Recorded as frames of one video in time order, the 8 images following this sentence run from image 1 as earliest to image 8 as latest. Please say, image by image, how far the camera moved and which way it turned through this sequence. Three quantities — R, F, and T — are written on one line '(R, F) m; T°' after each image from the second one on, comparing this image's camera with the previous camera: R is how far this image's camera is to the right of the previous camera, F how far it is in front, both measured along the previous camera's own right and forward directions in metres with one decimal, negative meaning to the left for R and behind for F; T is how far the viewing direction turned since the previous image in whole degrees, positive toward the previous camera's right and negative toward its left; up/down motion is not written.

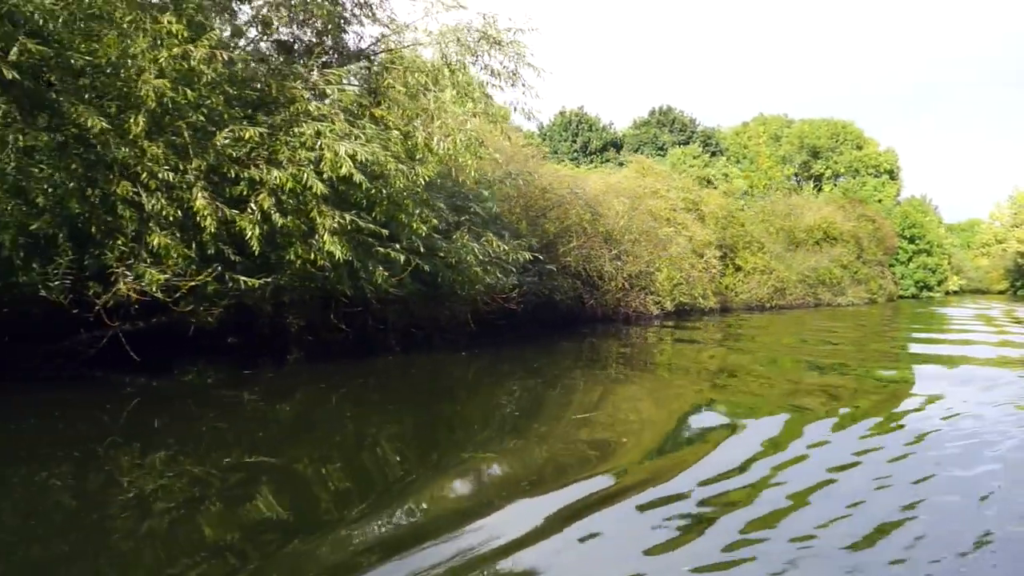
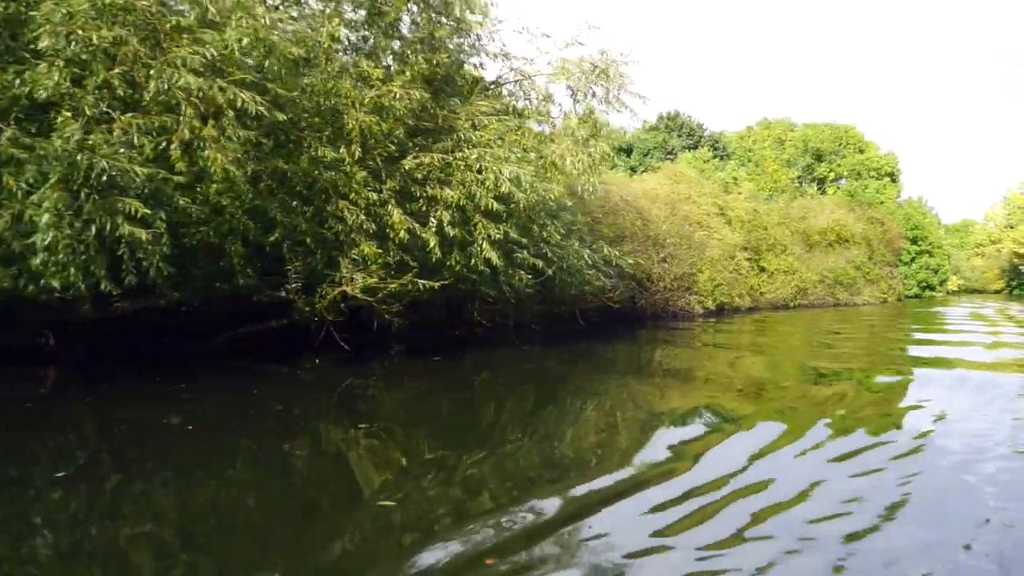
(-1.8, -1.9) m; 0°
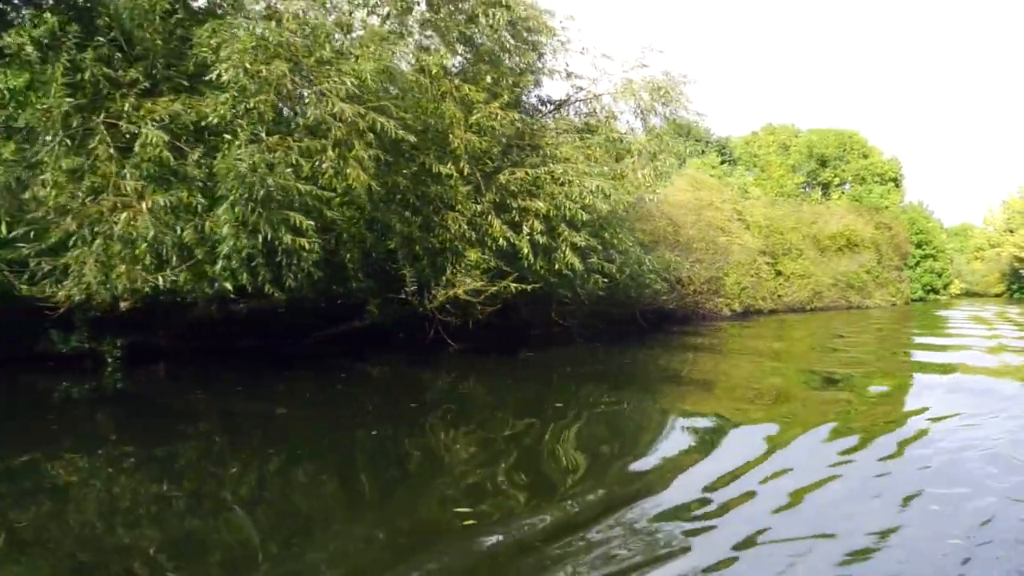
(-1.2, -1.2) m; 0°
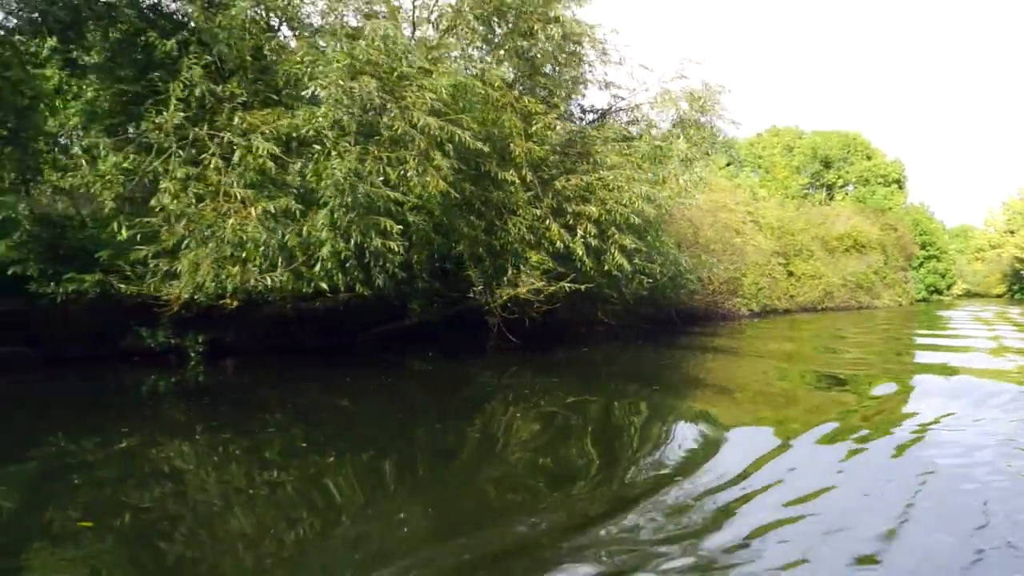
(-0.8, -0.8) m; 0°
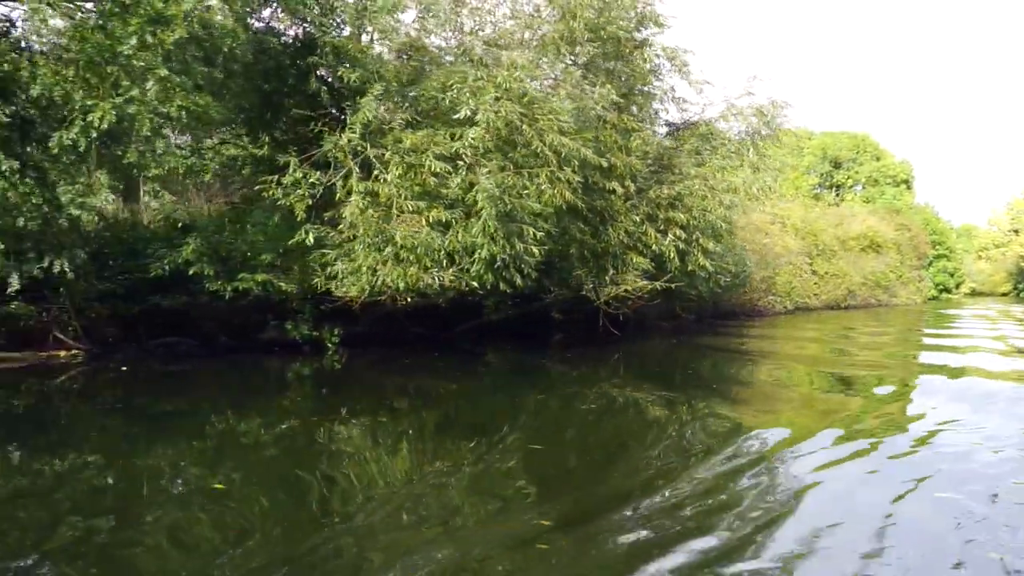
(-1.6, -1.6) m; 0°
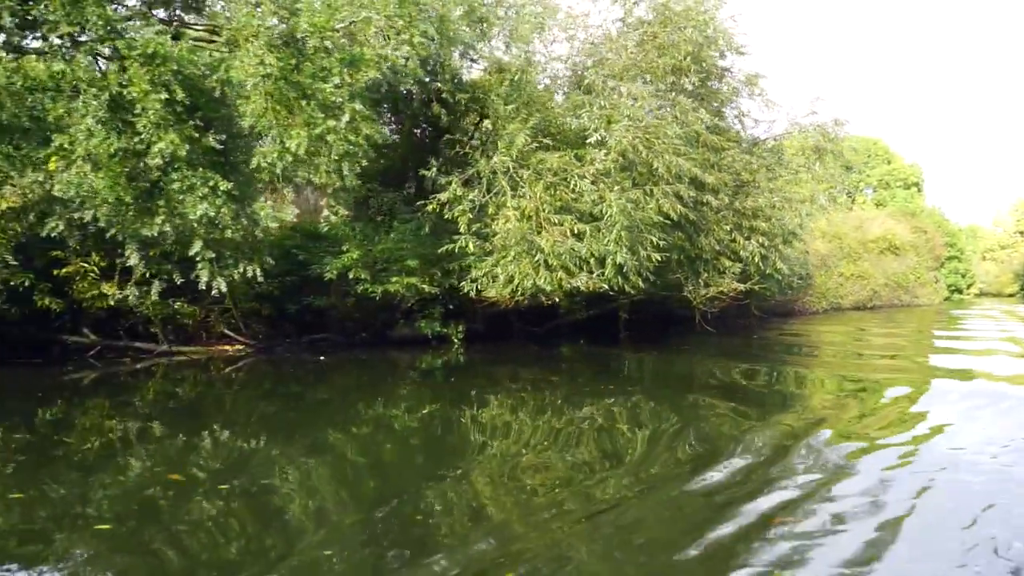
(-1.8, -1.9) m; 0°
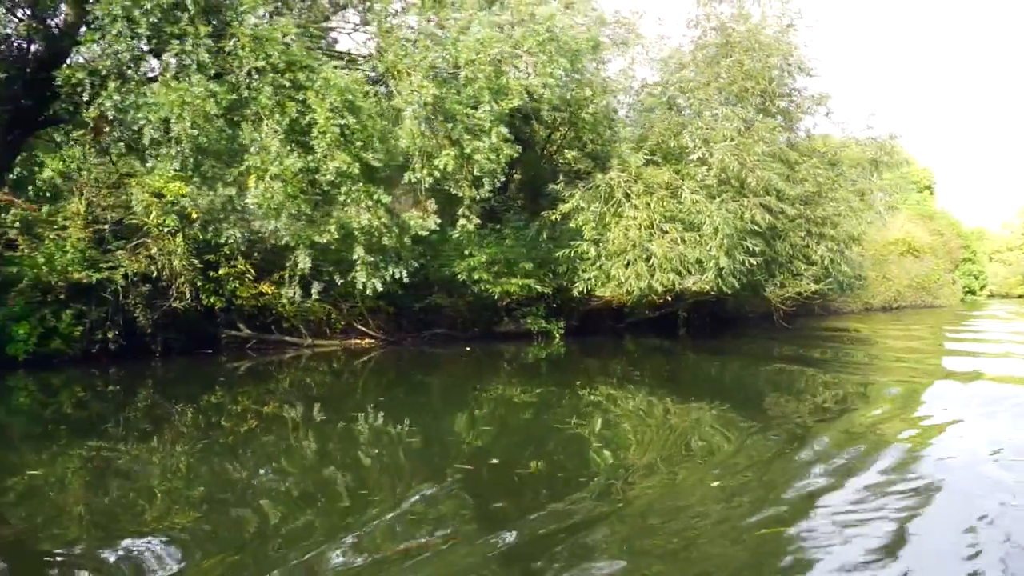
(-1.8, -1.9) m; 0°
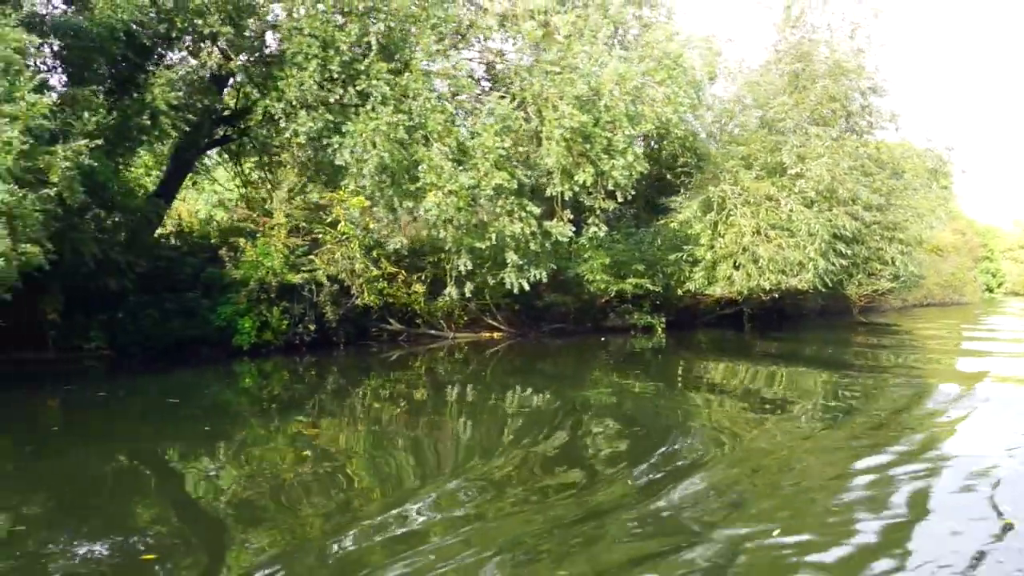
(-2.1, -2.3) m; 0°
